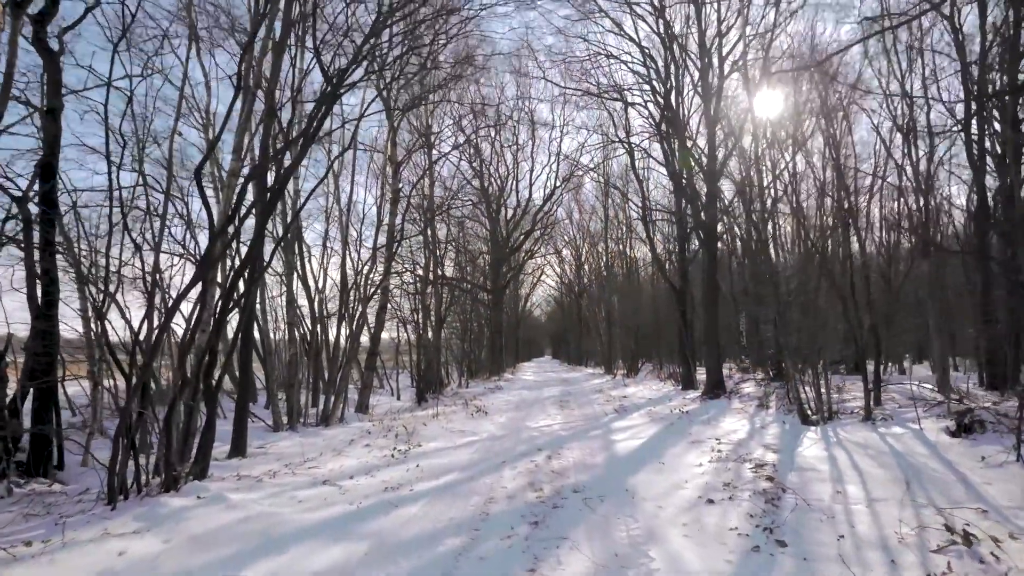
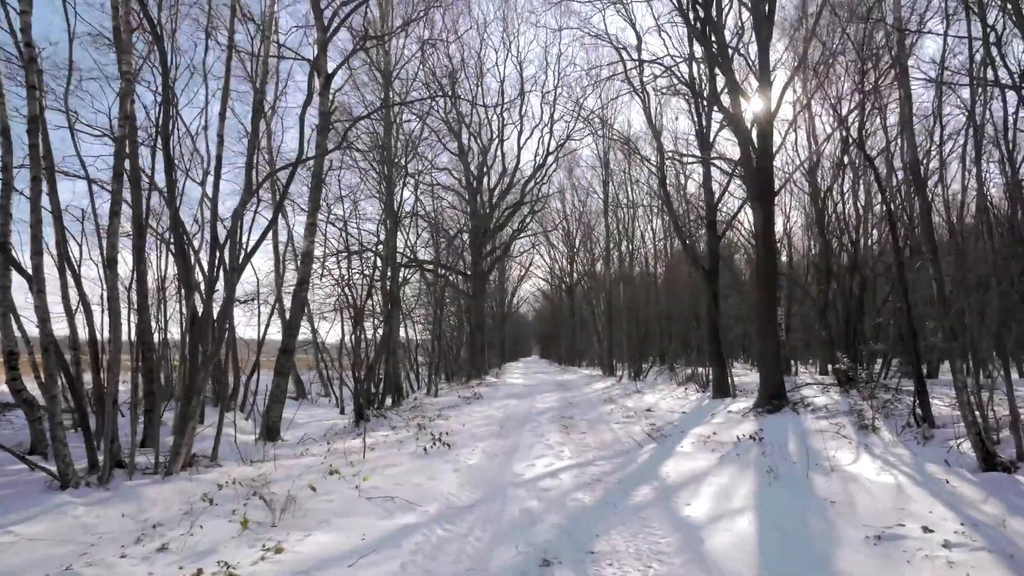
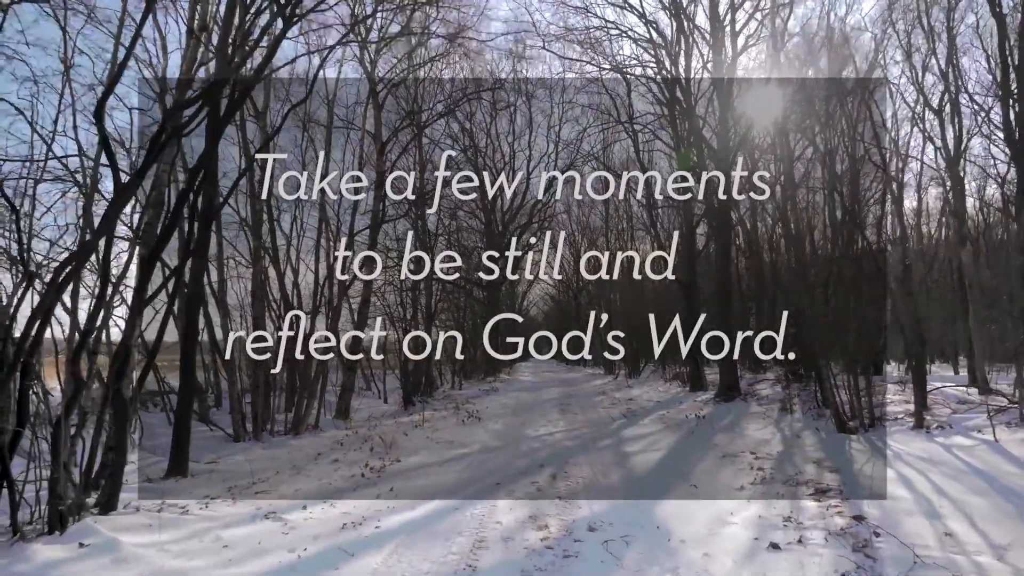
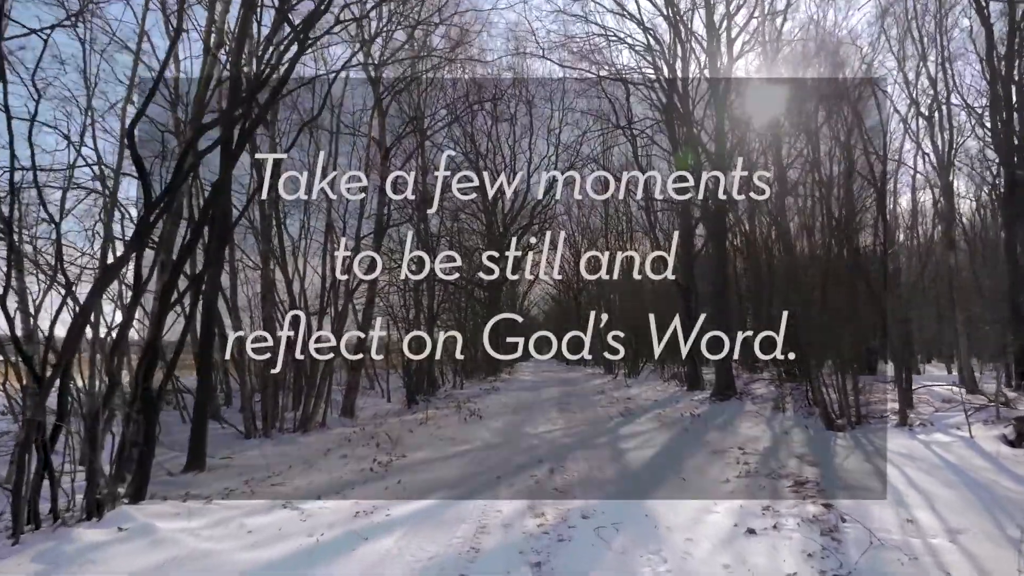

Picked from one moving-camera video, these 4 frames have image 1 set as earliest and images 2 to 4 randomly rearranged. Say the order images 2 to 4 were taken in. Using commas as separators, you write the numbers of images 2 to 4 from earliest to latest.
4, 3, 2
